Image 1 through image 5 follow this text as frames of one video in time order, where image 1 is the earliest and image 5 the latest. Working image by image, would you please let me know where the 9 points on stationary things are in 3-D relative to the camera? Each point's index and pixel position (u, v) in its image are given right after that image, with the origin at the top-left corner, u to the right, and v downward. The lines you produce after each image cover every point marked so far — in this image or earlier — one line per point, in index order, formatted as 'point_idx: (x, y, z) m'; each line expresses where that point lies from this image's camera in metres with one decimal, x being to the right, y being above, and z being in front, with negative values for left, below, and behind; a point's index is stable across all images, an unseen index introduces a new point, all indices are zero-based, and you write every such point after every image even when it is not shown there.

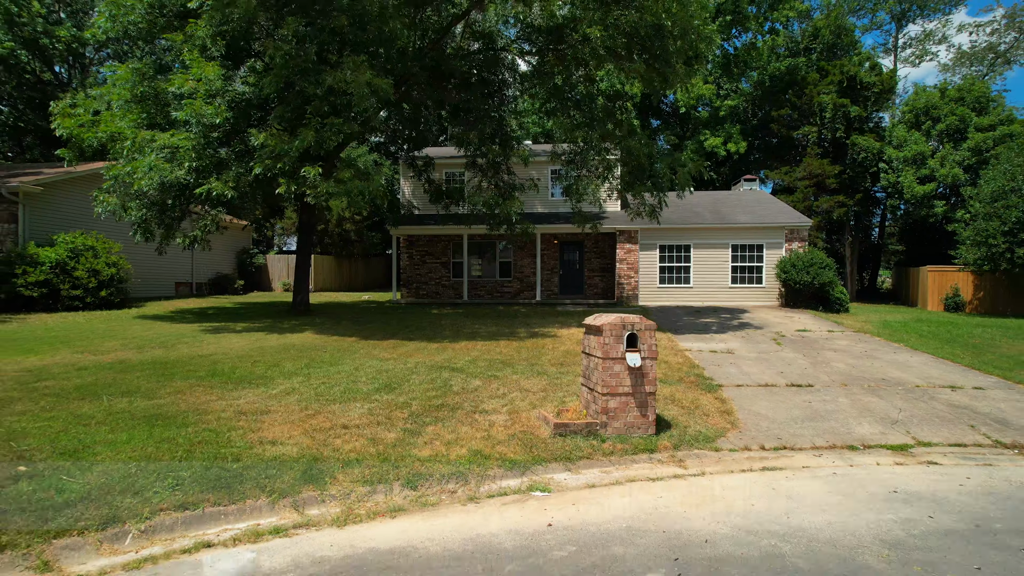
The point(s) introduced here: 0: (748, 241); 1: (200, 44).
0: (+4.7, +0.9, +18.0) m
1: (-4.1, +3.2, +12.0) m
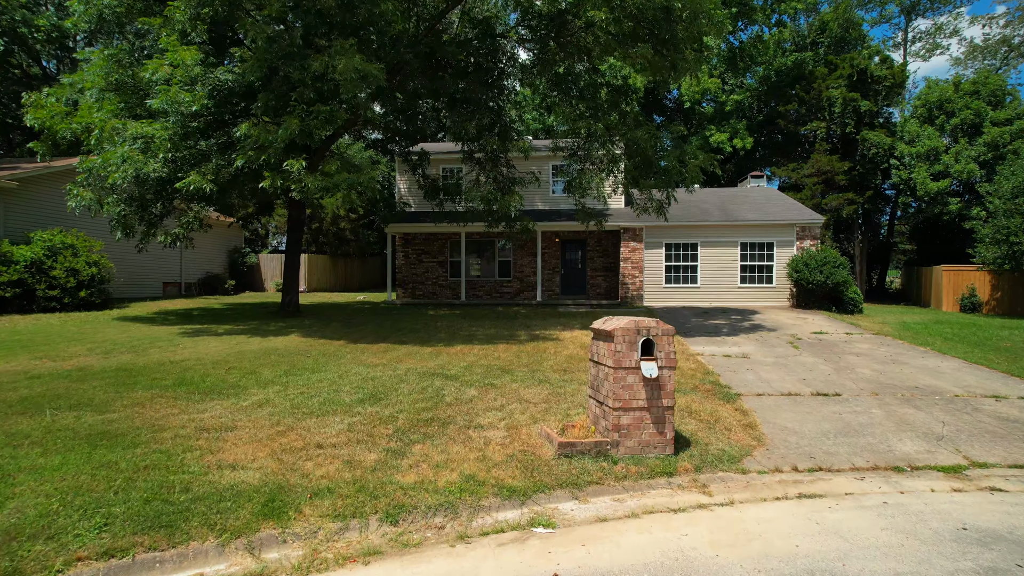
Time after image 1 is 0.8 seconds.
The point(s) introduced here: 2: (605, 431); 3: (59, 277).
0: (+4.7, +0.9, +17.3) m
1: (-4.2, +3.2, +11.3) m
2: (+0.5, -0.8, +5.3) m
3: (-7.0, +0.2, +14.0) m
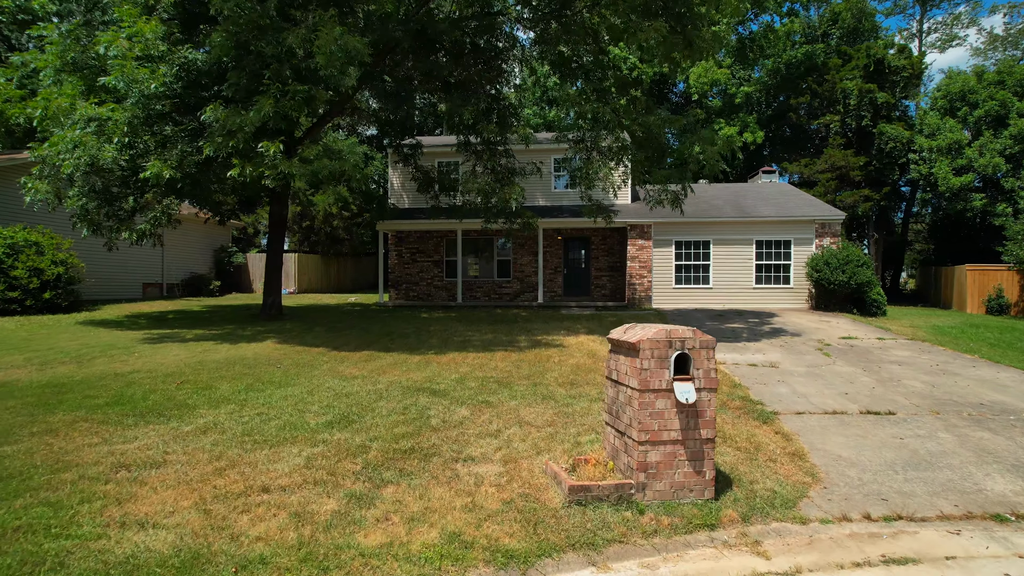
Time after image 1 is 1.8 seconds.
0: (+4.7, +0.9, +16.2) m
1: (-4.2, +3.2, +10.2) m
2: (+0.5, -0.8, +4.2) m
3: (-7.0, +0.1, +12.9) m
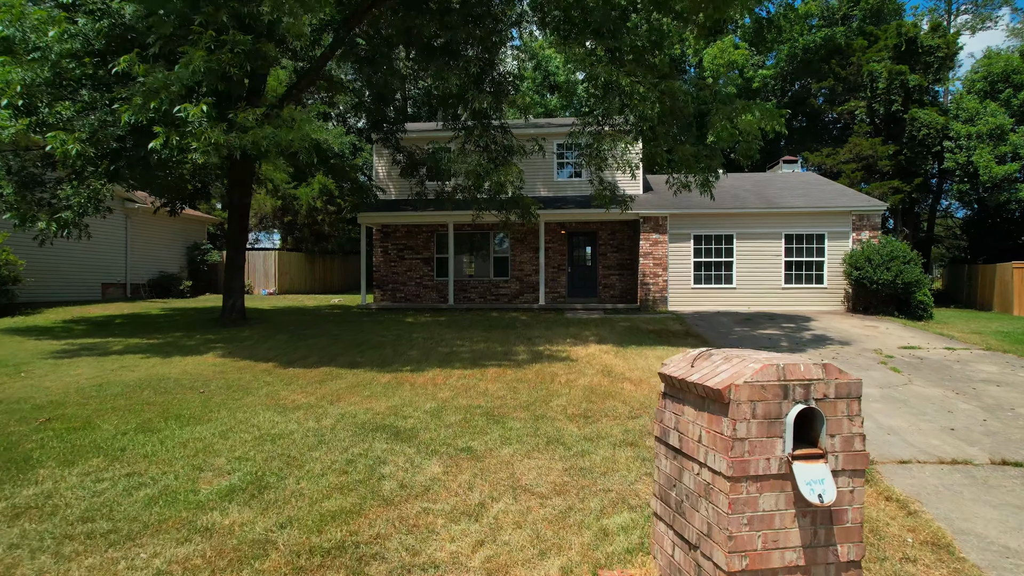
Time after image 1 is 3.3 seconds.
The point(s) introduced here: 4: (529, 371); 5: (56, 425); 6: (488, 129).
0: (+4.6, +0.9, +14.4) m
1: (-4.2, +3.2, +8.3) m
2: (+0.5, -0.8, +2.3) m
3: (-7.0, +0.1, +11.1) m
4: (+0.1, -0.7, +7.4) m
5: (-2.4, -0.7, +4.7) m
6: (-0.3, +1.9, +11.2) m
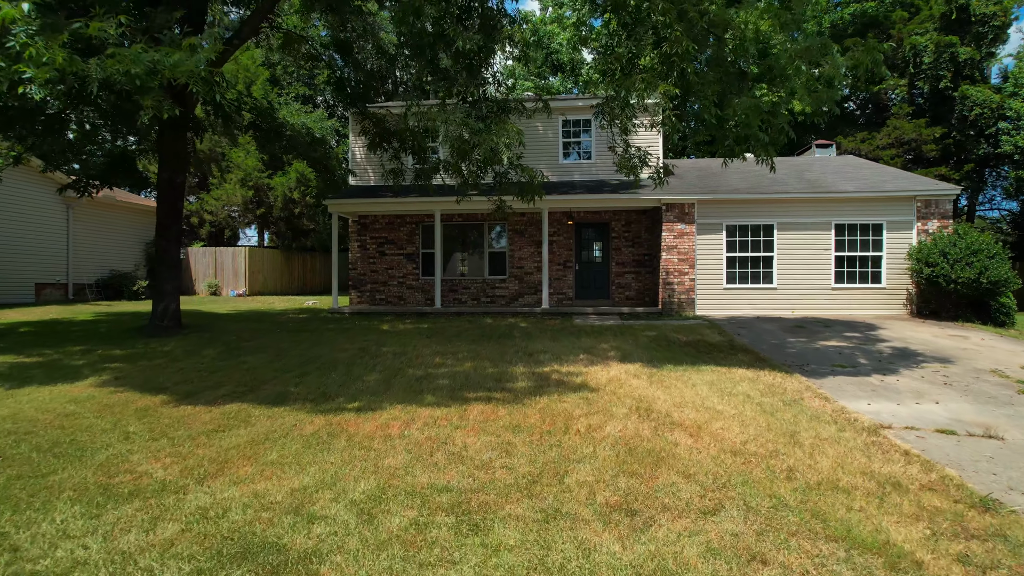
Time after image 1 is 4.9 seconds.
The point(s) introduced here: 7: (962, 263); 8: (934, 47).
0: (+4.6, +0.9, +12.0) m
1: (-4.2, +3.2, +6.0) m
2: (+0.4, -0.8, 0.0) m
3: (-7.1, +0.1, +8.7) m
4: (+0.1, -0.7, +5.0) m
5: (-2.4, -0.7, +2.4) m
6: (-0.3, +1.9, +8.9) m
7: (+5.4, +0.3, +10.8) m
8: (+8.6, +4.9, +18.5) m
